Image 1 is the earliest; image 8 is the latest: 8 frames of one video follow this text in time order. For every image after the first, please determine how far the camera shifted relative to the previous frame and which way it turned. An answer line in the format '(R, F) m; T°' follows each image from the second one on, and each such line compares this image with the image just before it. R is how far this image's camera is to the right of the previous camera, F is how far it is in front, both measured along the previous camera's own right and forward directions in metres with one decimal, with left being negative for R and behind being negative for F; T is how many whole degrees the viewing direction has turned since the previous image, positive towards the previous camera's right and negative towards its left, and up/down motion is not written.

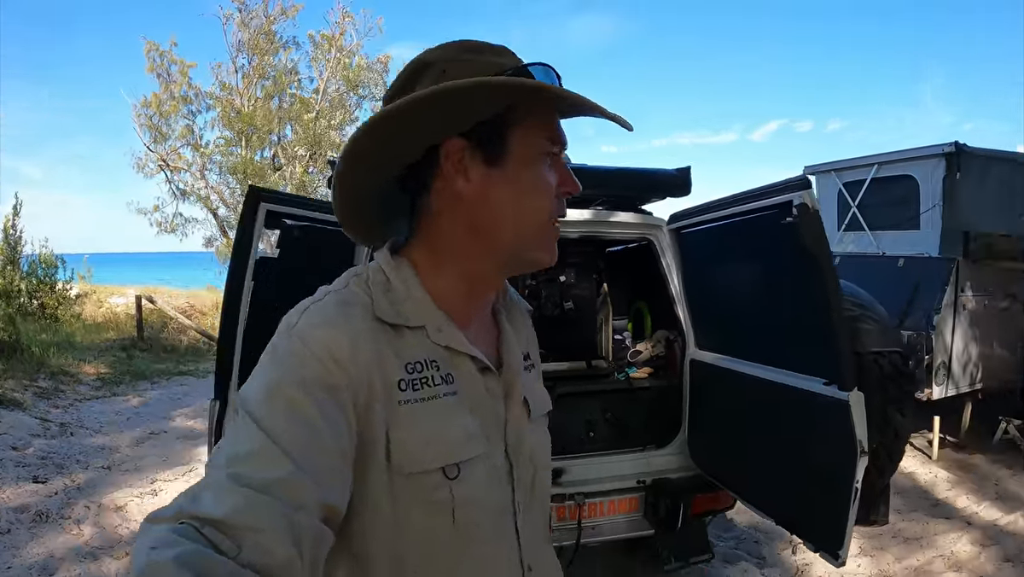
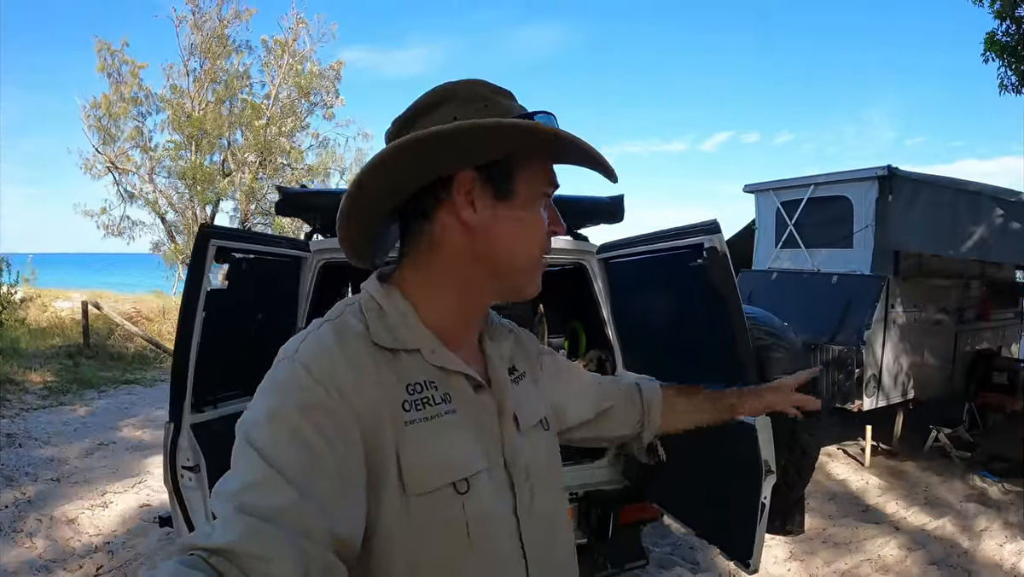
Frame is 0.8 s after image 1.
(+0.1, -0.1) m; +3°
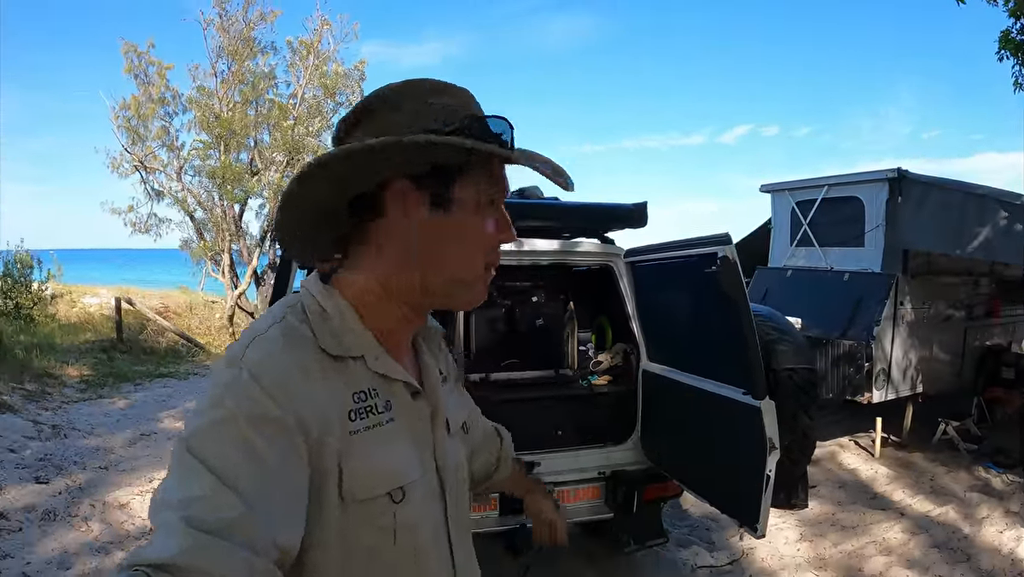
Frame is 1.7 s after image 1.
(-0.1, -0.3) m; -1°
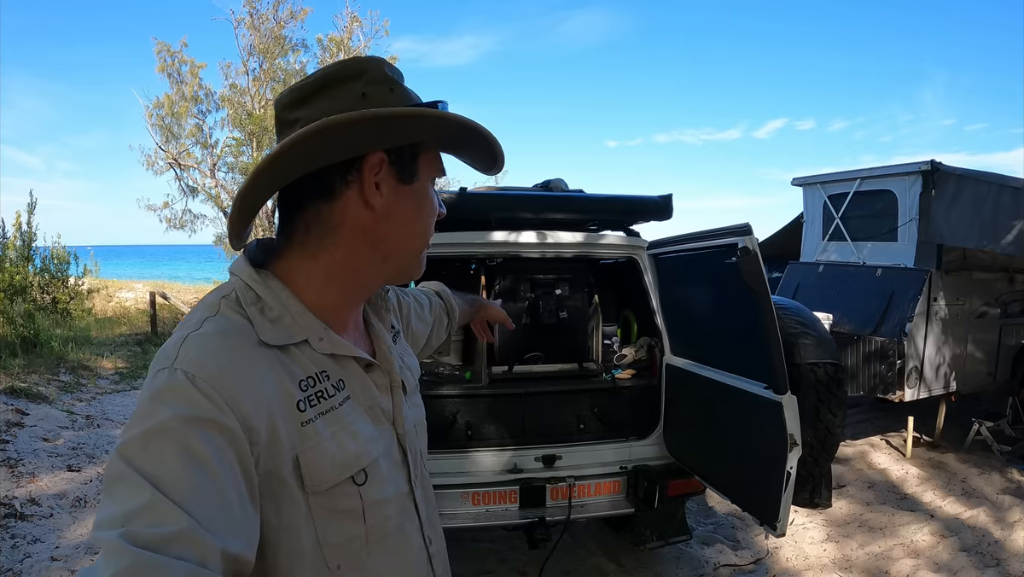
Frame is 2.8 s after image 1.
(0.0, 0.0) m; -2°
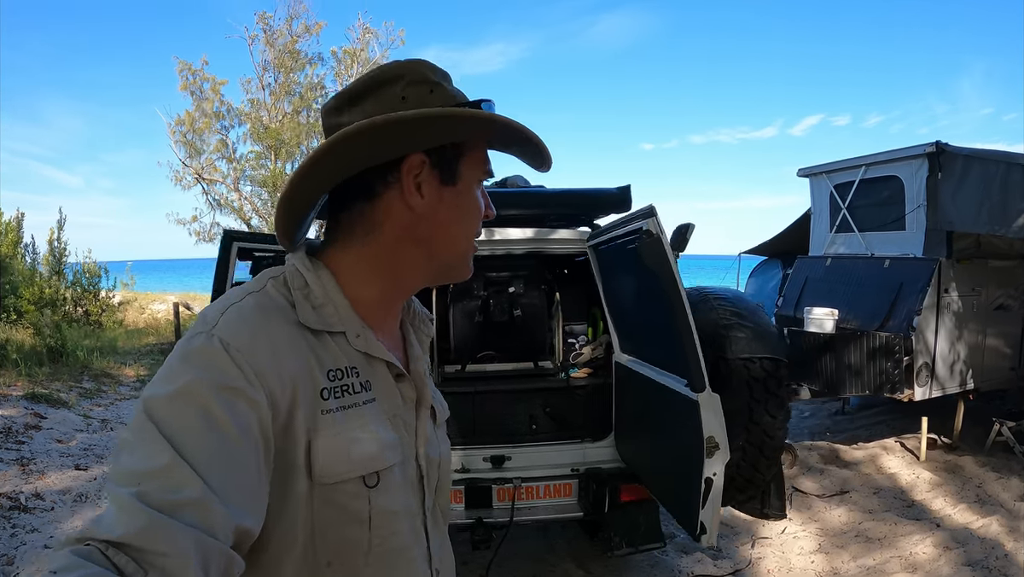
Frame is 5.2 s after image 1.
(+0.4, +0.2) m; -3°
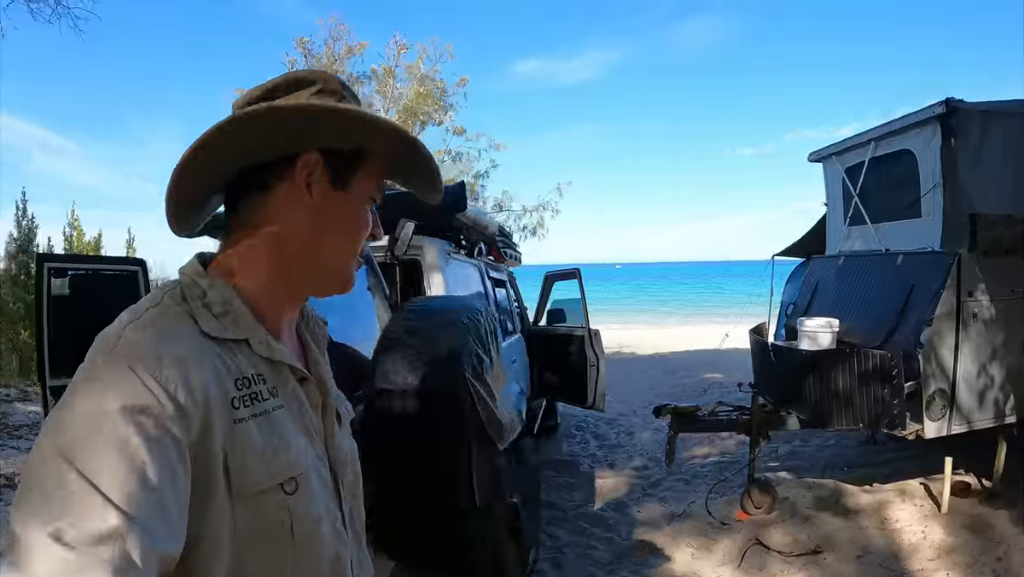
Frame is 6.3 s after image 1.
(+1.2, +0.8) m; -8°
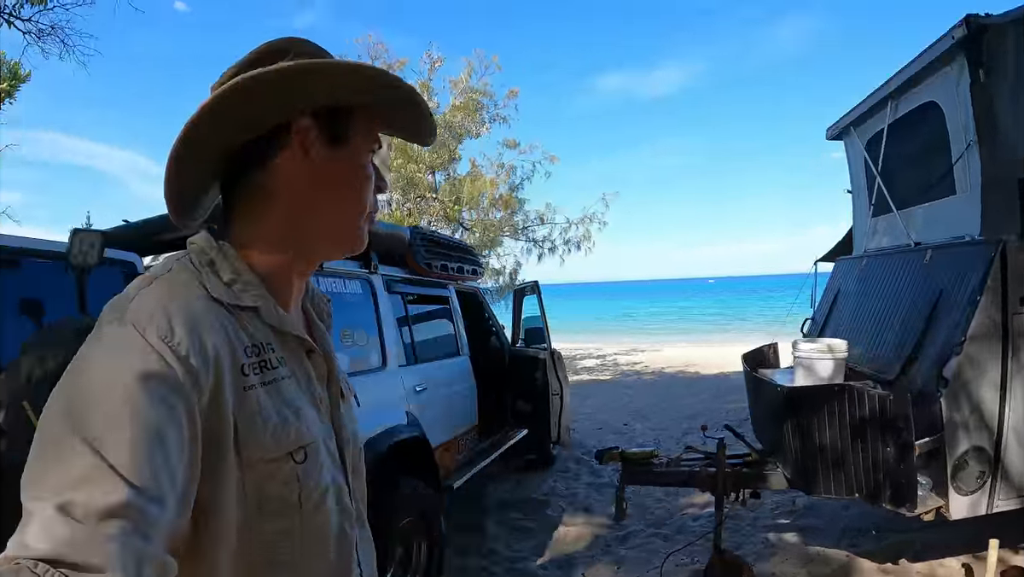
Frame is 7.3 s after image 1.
(+1.0, +1.0) m; -7°
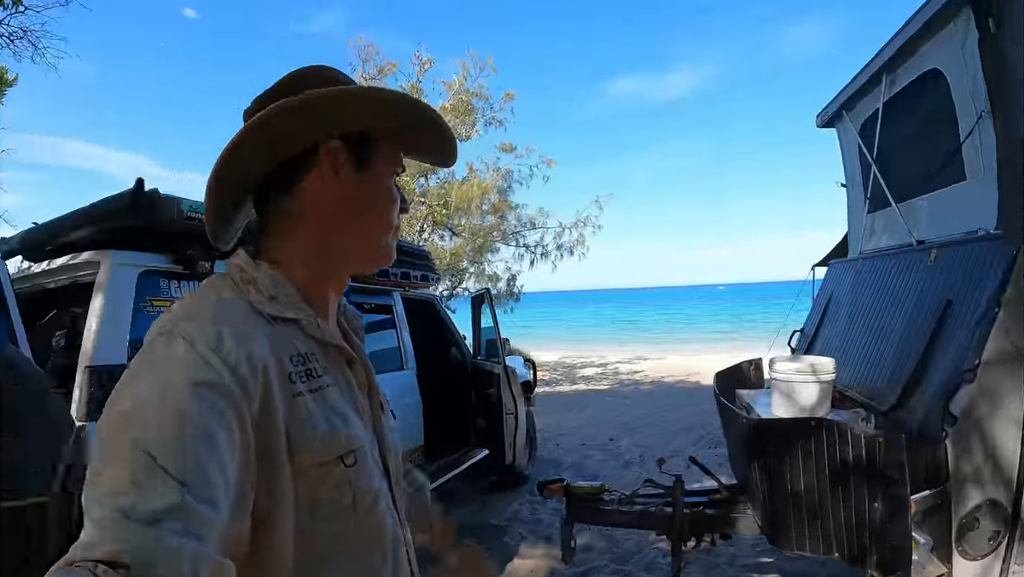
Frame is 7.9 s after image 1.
(+0.4, +0.5) m; 0°
